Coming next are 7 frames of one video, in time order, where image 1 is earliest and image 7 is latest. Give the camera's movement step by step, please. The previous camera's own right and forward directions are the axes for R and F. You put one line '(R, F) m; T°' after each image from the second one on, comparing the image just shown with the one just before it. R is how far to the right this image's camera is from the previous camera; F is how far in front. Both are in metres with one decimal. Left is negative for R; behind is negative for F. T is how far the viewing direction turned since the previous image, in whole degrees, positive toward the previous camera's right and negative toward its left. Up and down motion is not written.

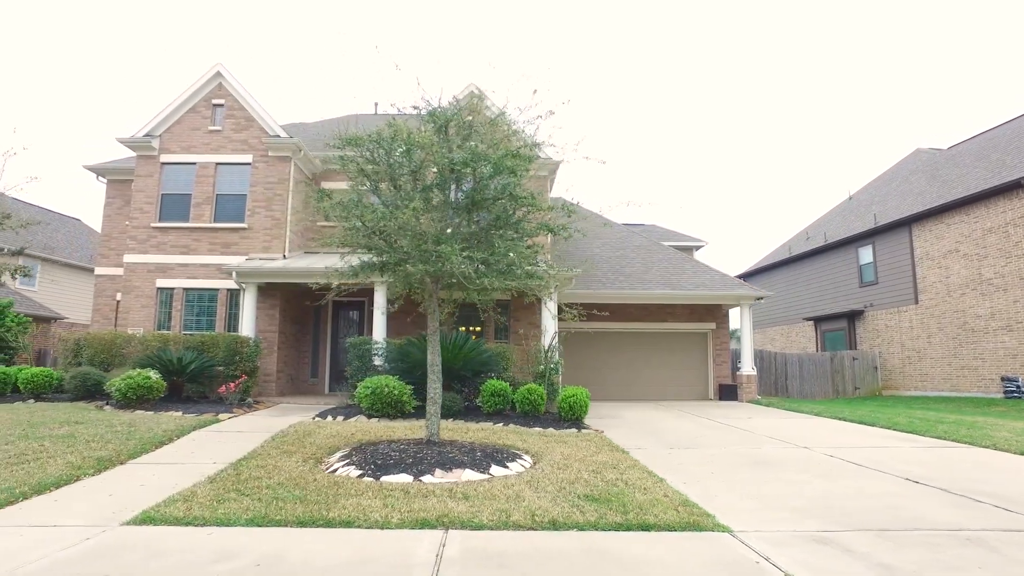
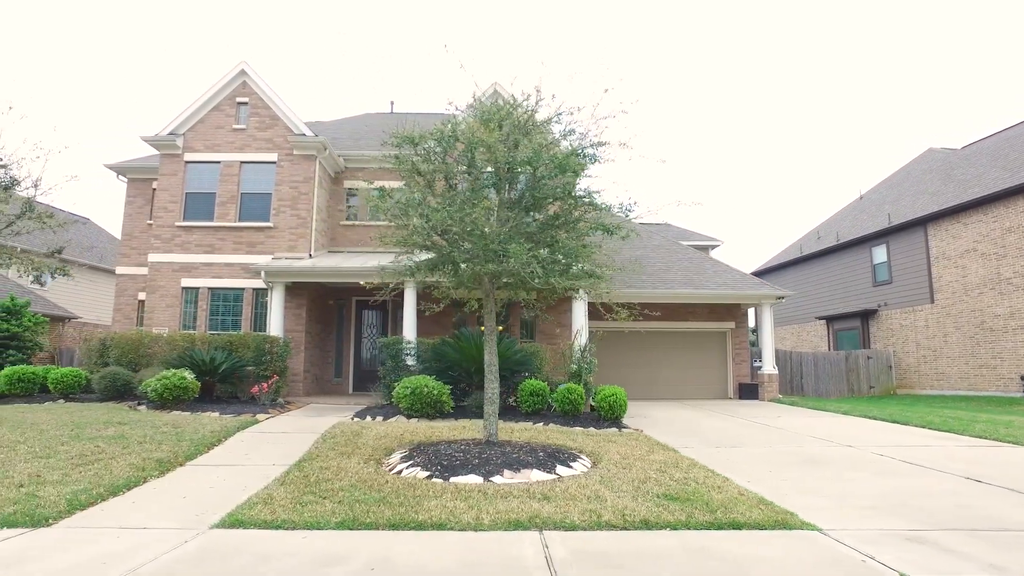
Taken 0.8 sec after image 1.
(-0.7, 0.0) m; 0°
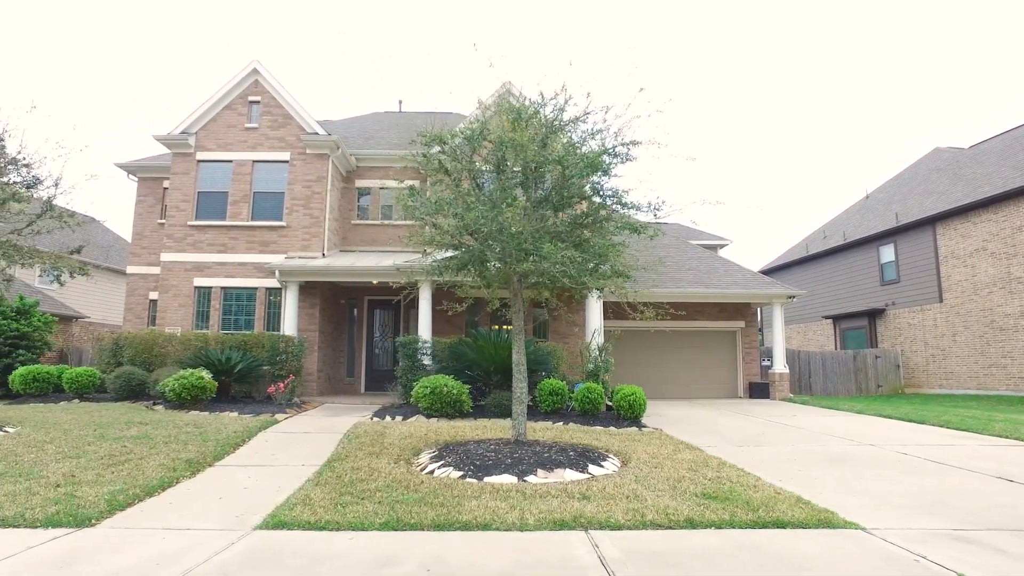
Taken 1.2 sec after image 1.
(-0.3, 0.0) m; 0°
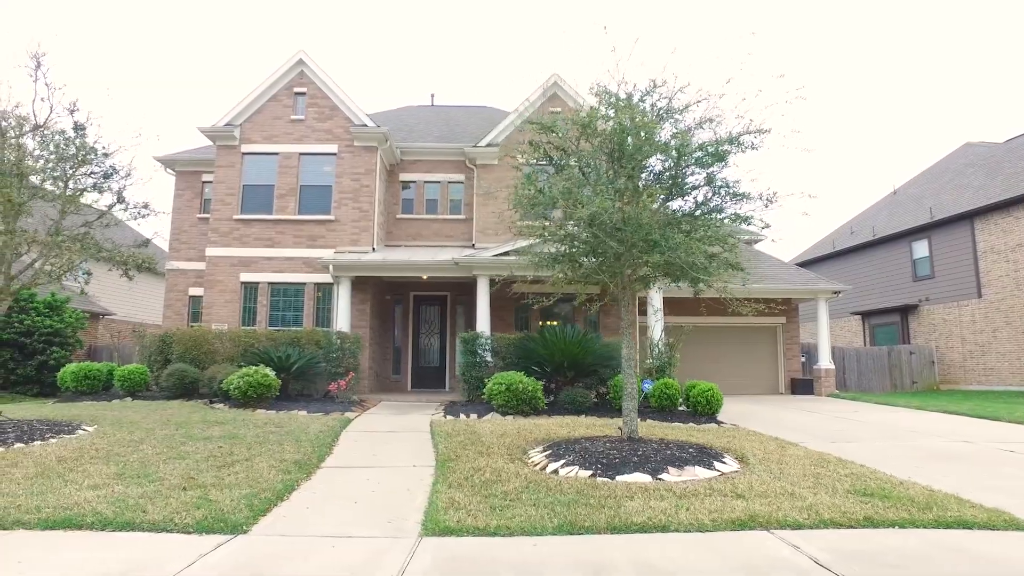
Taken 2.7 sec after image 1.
(-1.2, +0.3) m; 0°
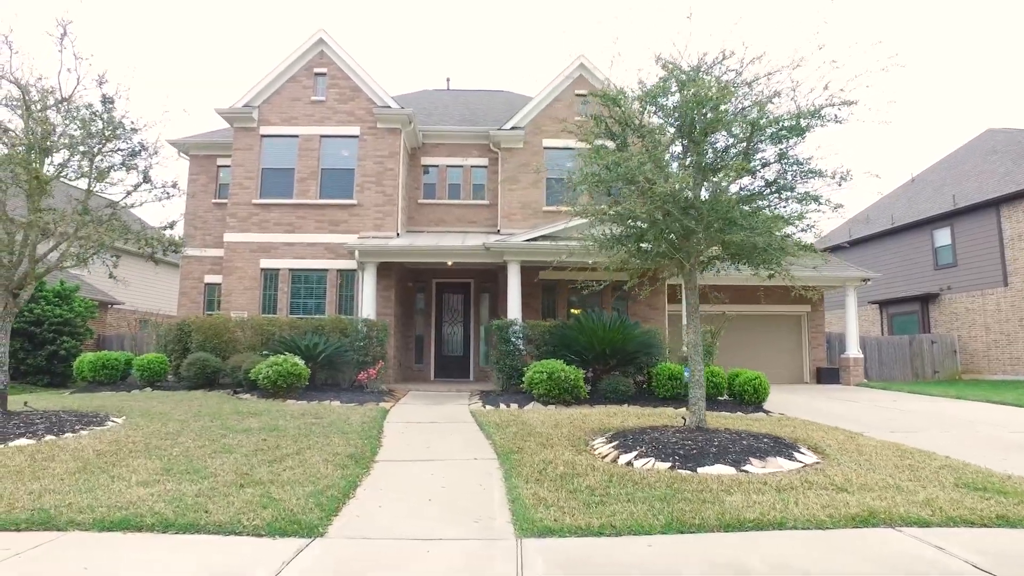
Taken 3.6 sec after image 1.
(-0.6, +0.5) m; 0°
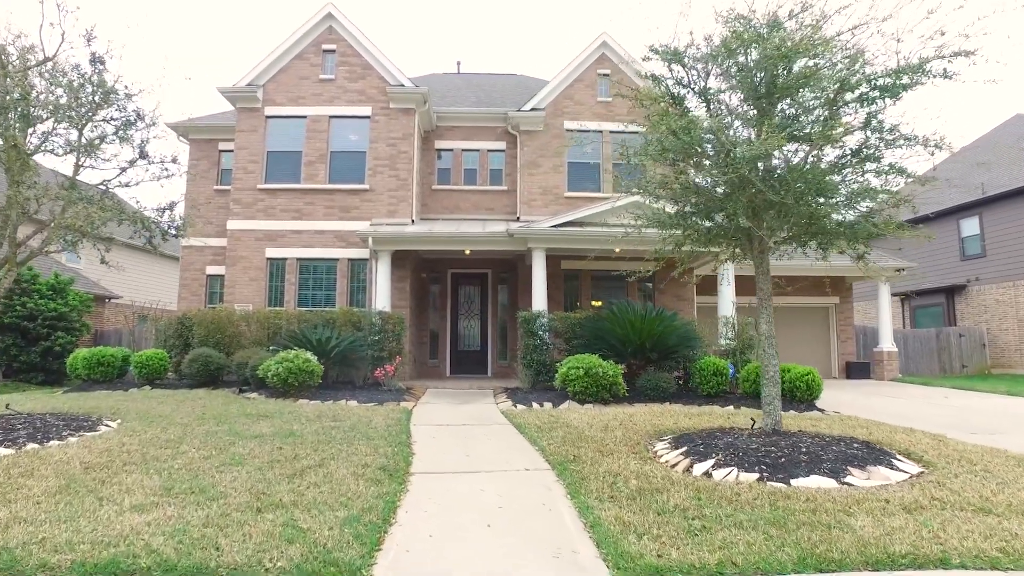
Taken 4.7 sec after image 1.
(-0.4, +0.9) m; 0°
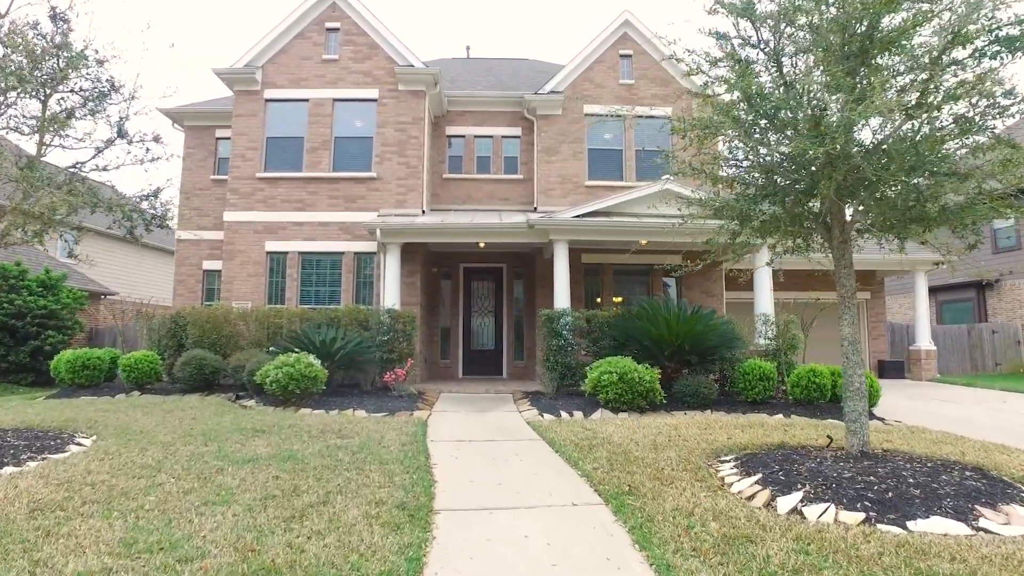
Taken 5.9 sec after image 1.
(-0.3, +1.0) m; 0°
